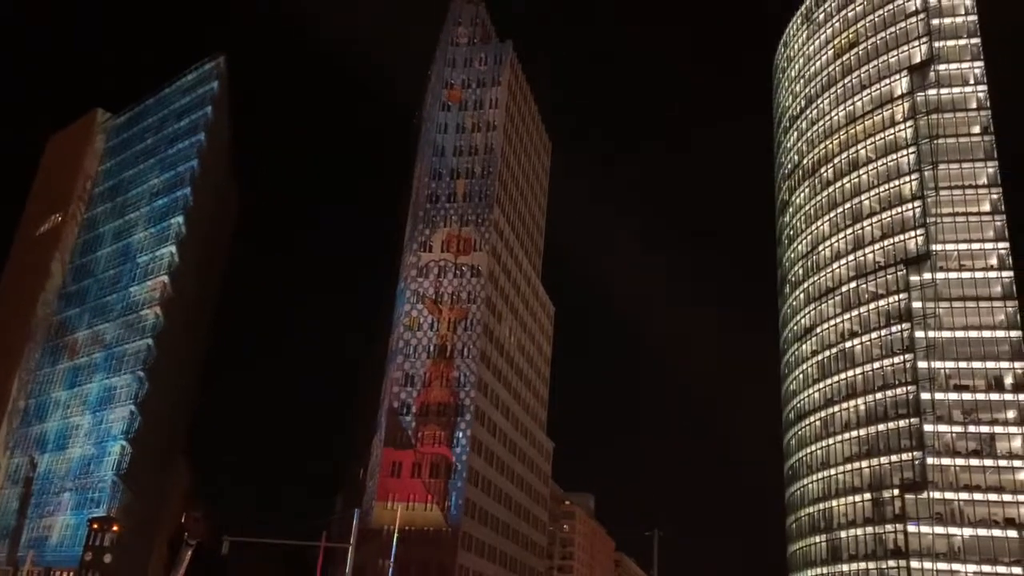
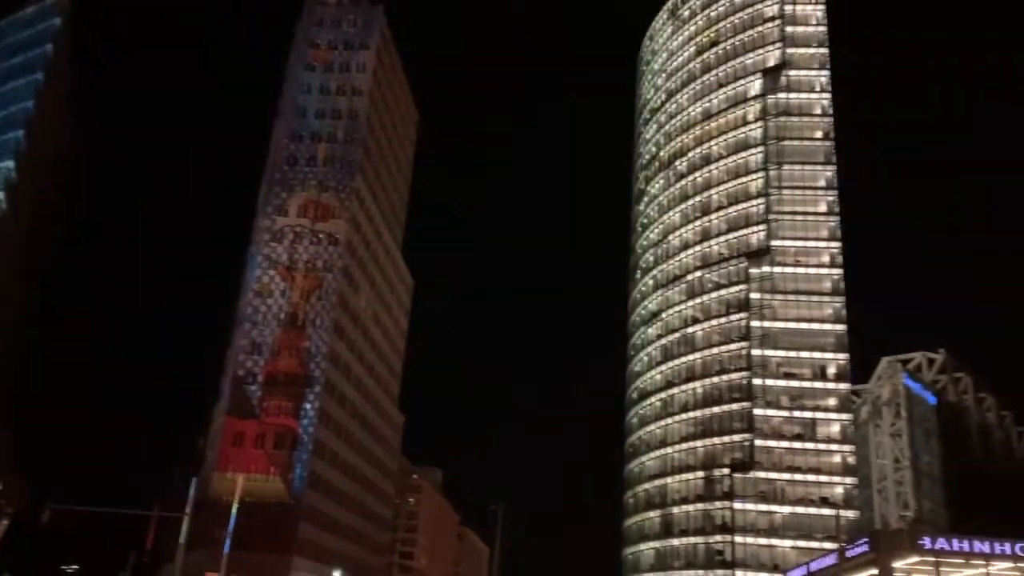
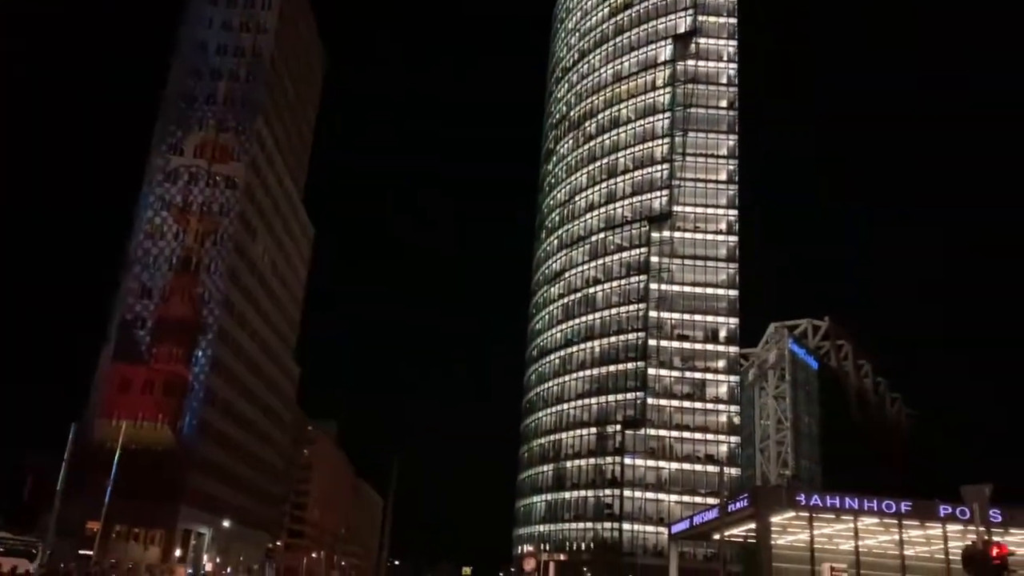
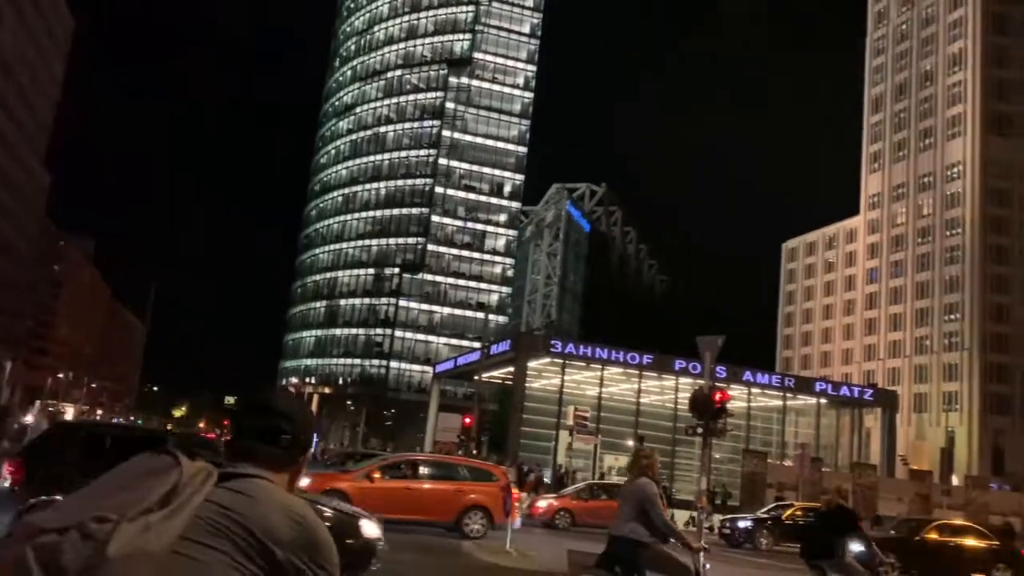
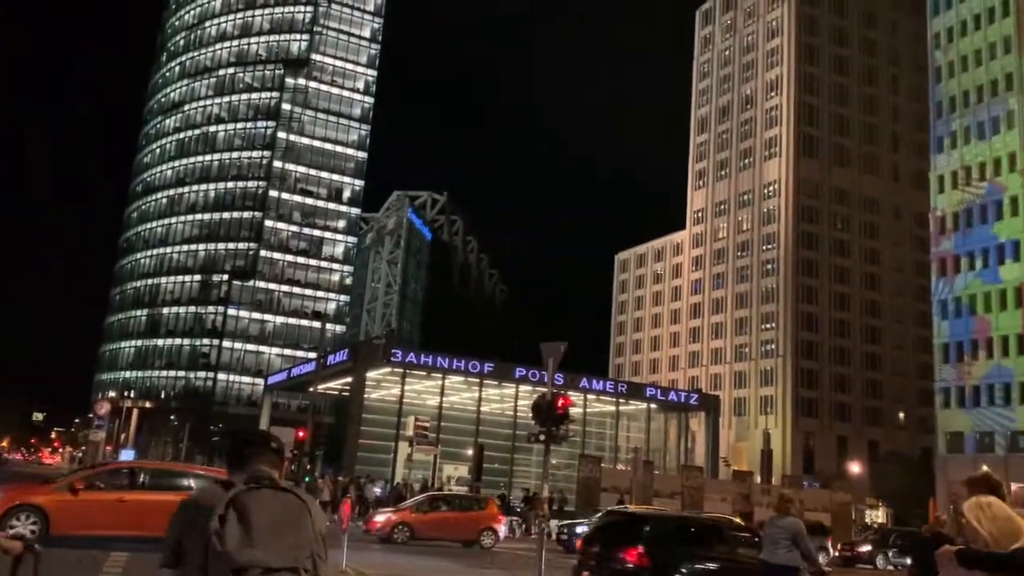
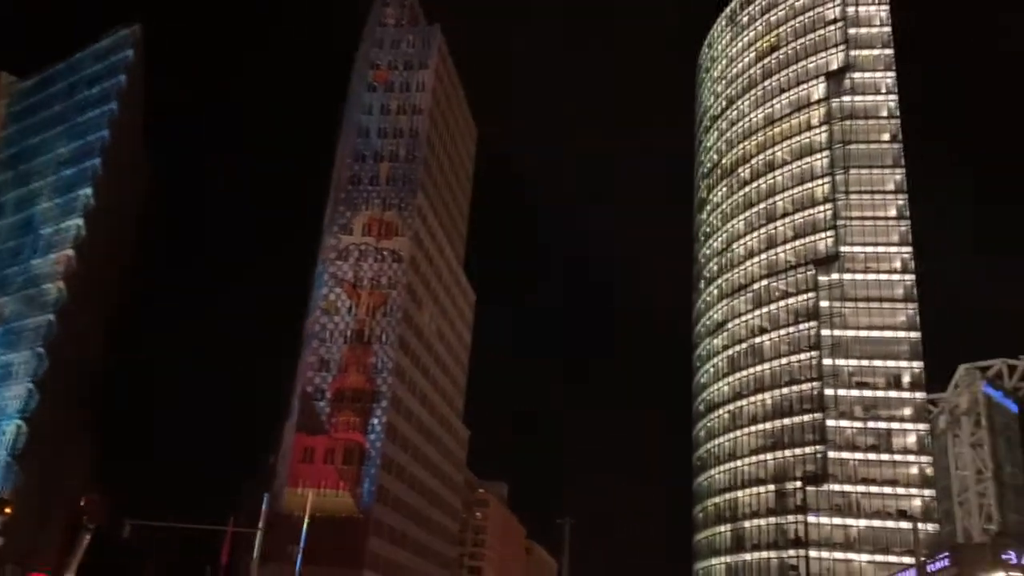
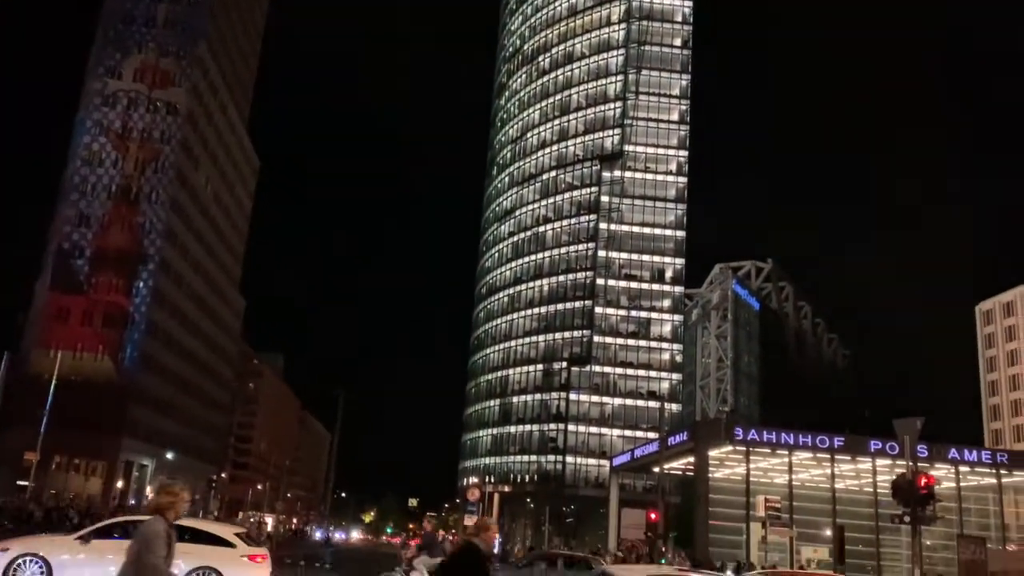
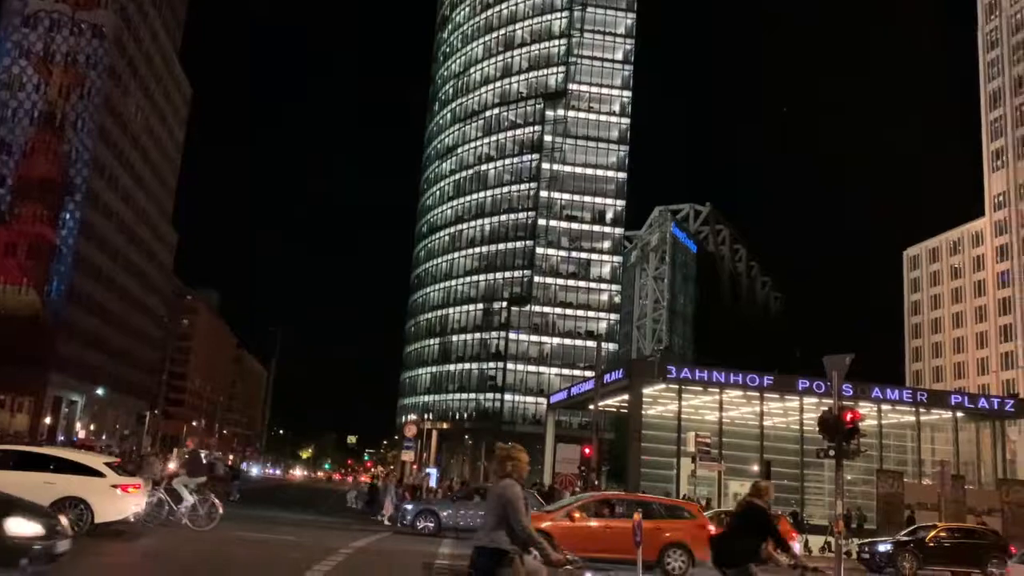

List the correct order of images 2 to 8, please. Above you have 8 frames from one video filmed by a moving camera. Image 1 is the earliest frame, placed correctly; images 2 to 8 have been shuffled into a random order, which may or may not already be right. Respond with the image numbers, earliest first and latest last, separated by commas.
6, 2, 3, 7, 8, 4, 5
